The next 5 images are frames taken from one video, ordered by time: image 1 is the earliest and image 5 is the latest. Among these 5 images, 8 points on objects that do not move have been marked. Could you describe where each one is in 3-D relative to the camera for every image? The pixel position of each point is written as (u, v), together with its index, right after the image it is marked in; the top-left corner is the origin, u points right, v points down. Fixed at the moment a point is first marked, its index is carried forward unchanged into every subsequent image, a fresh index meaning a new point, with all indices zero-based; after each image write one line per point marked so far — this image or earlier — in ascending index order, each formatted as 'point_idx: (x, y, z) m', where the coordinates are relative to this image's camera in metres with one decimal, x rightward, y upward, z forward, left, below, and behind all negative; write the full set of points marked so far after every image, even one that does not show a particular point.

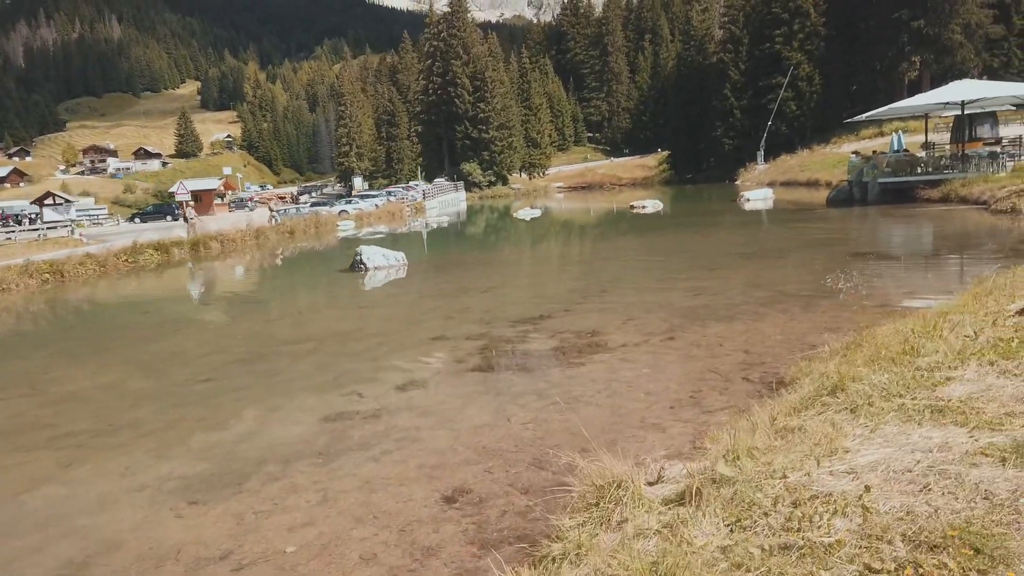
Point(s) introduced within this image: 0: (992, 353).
0: (+3.2, -0.4, +4.5) m
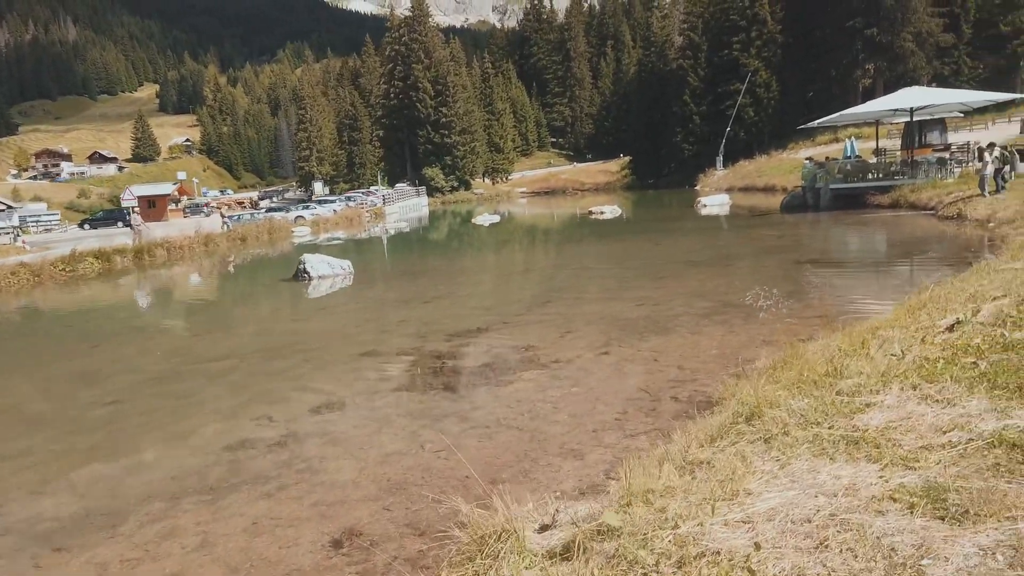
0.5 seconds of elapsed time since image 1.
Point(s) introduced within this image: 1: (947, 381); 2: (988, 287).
0: (+2.5, -0.6, +4.3) m
1: (+2.6, -0.6, +4.1) m
2: (+4.8, 0.0, +6.8) m
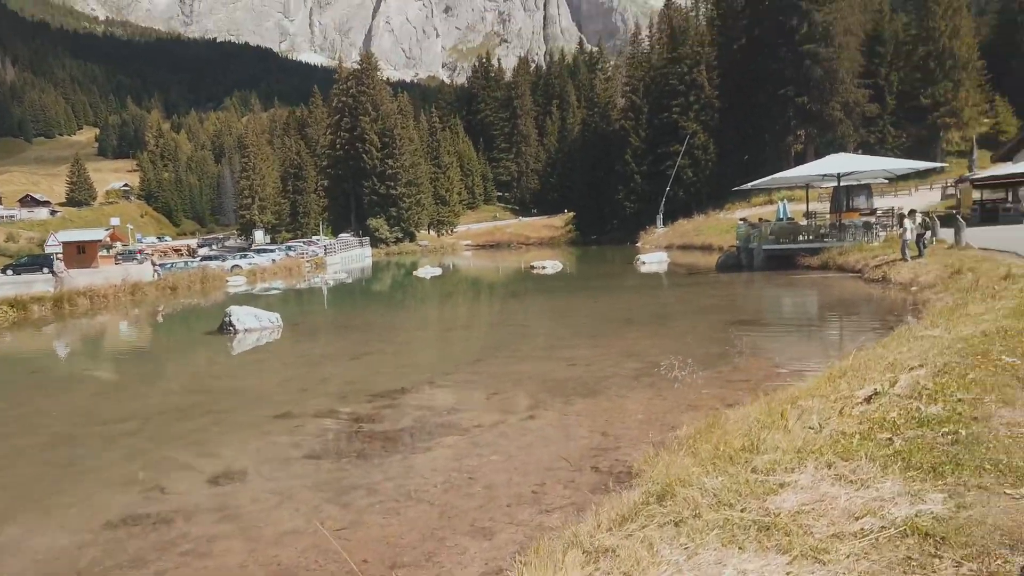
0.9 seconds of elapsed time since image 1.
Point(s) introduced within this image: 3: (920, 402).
0: (+1.9, -1.0, +4.2) m
1: (+2.0, -1.0, +4.0) m
2: (+4.0, -0.7, +6.9) m
3: (+2.9, -0.8, +4.9) m
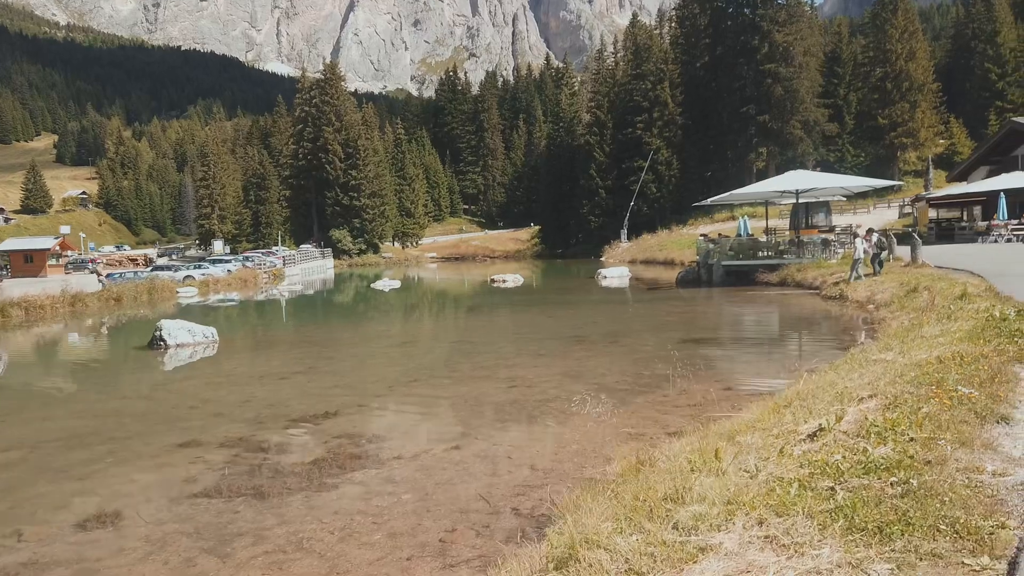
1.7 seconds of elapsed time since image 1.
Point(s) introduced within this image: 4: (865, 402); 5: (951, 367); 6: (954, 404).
0: (+1.3, -1.1, +3.6) m
1: (+1.4, -1.1, +3.4) m
2: (+3.2, -0.9, +6.4) m
3: (+2.3, -1.0, +4.4) m
4: (+2.9, -0.9, +5.5) m
5: (+4.0, -0.7, +6.2) m
6: (+3.3, -0.8, +5.0) m
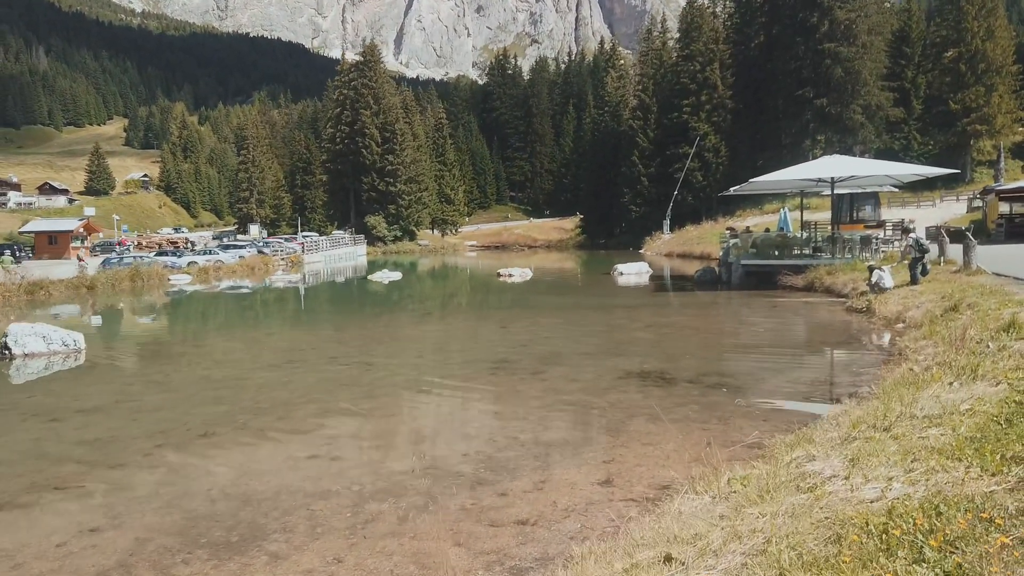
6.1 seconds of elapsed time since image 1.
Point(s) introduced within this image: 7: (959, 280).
0: (-1.3, -1.6, +0.4) m
1: (-1.2, -1.6, +0.3) m
2: (+0.8, -1.3, +3.1) m
3: (-0.3, -1.4, +1.1) m
4: (+0.4, -1.3, +2.2) m
5: (+1.6, -1.2, +2.9) m
6: (+0.7, -1.3, +1.6) m
7: (+10.9, +0.1, +16.6) m
